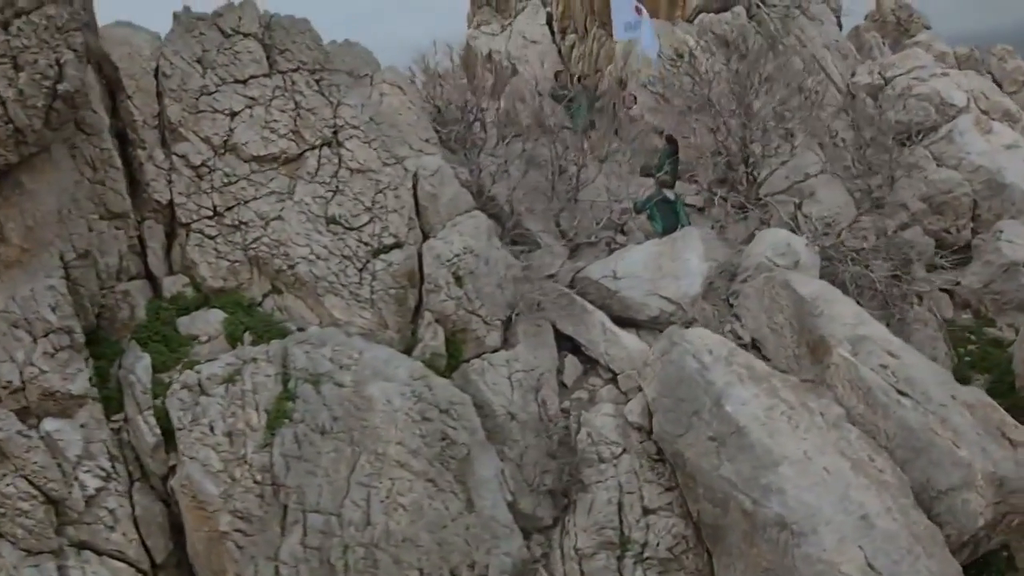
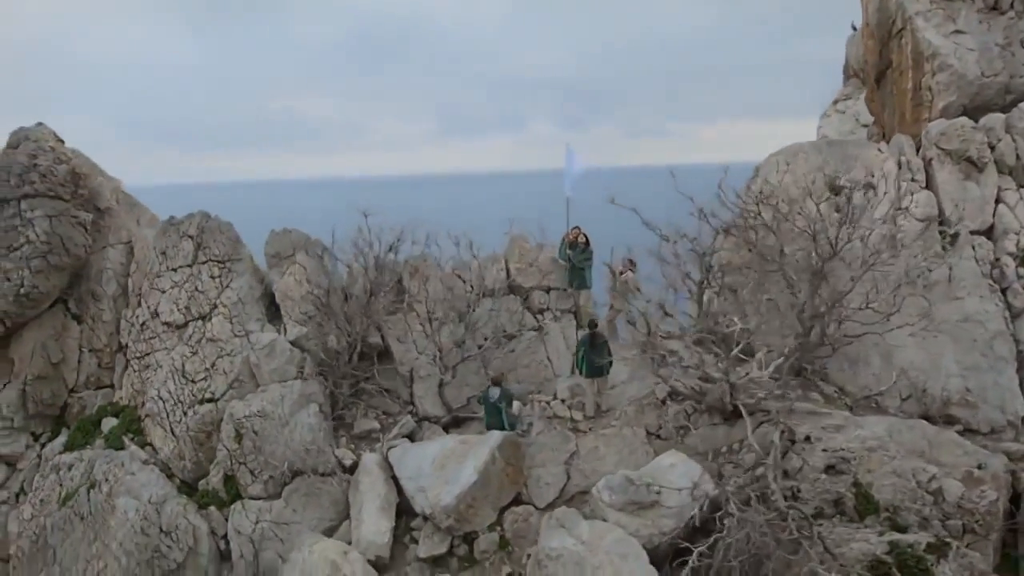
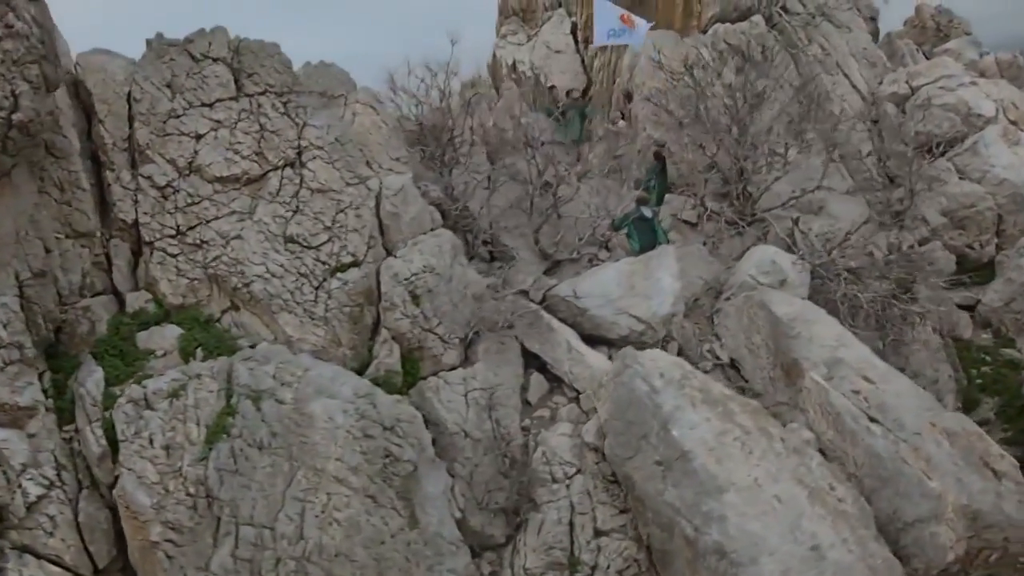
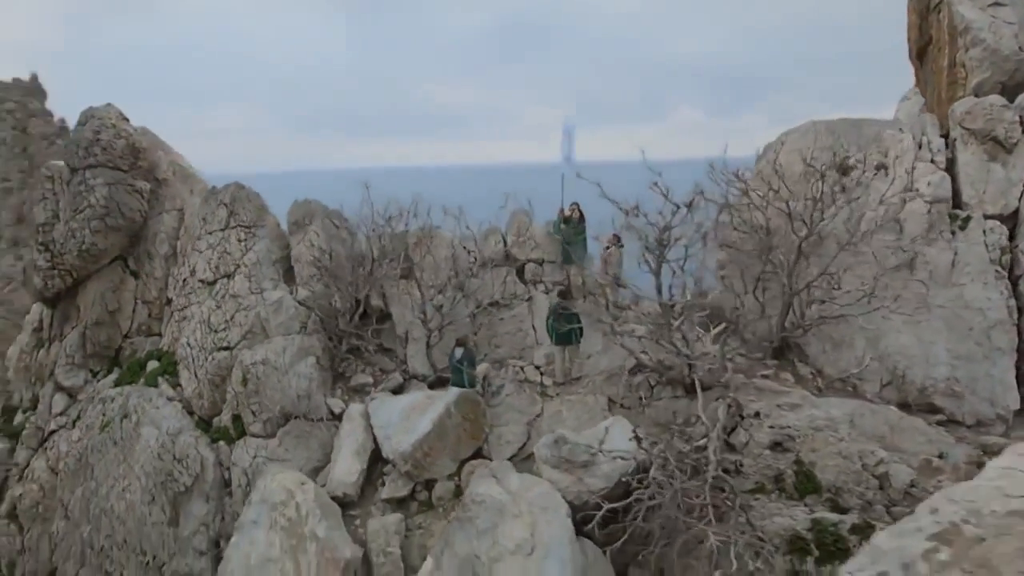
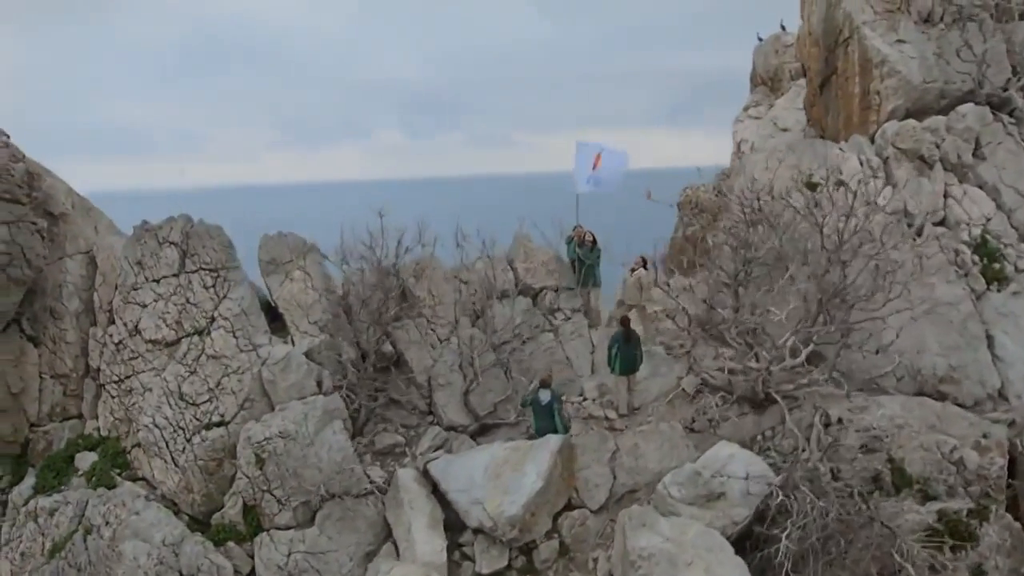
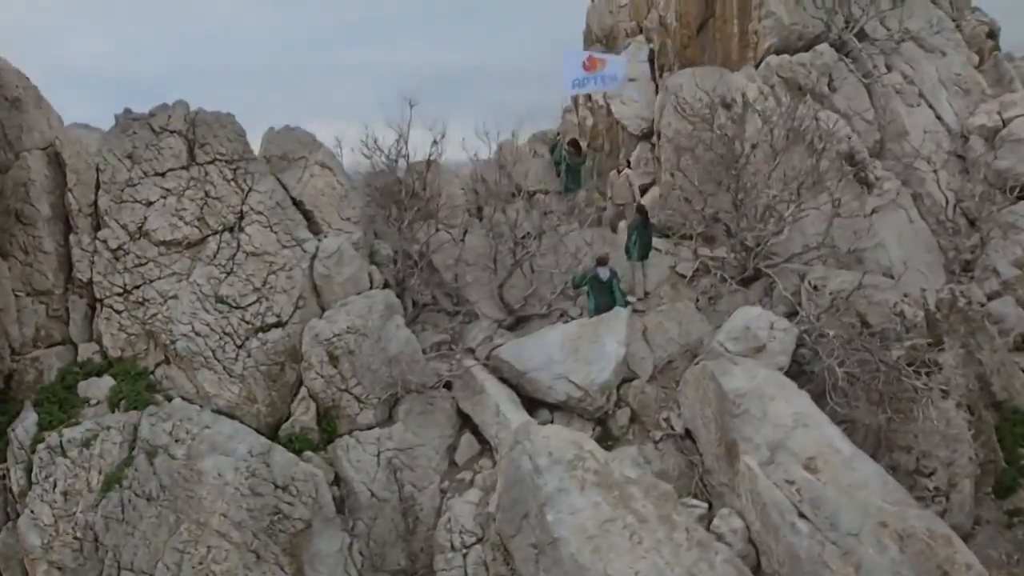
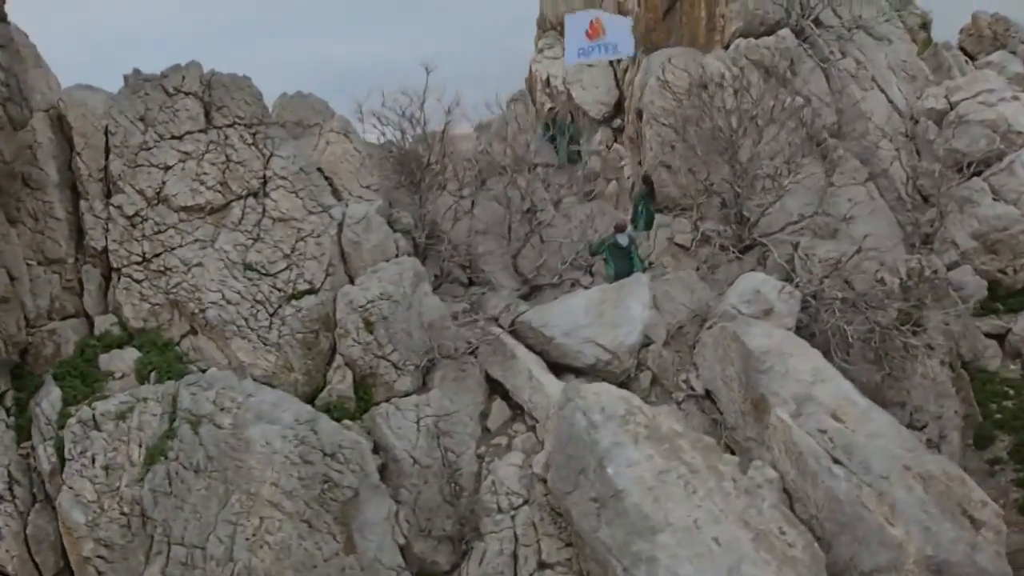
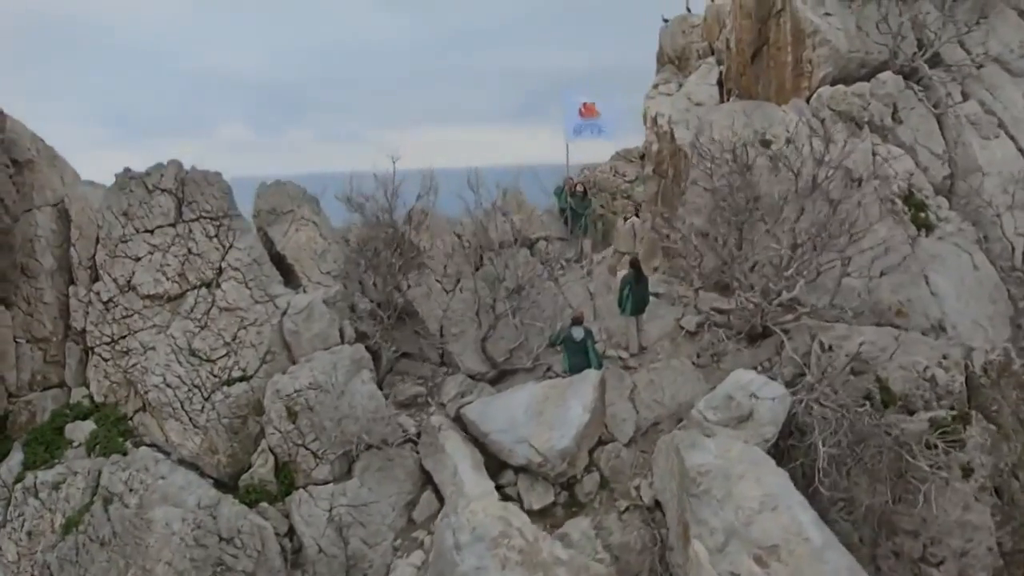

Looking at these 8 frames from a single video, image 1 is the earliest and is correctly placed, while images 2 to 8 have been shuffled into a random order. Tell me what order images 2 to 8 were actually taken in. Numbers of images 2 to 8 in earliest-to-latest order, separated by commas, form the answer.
3, 7, 6, 8, 5, 2, 4
